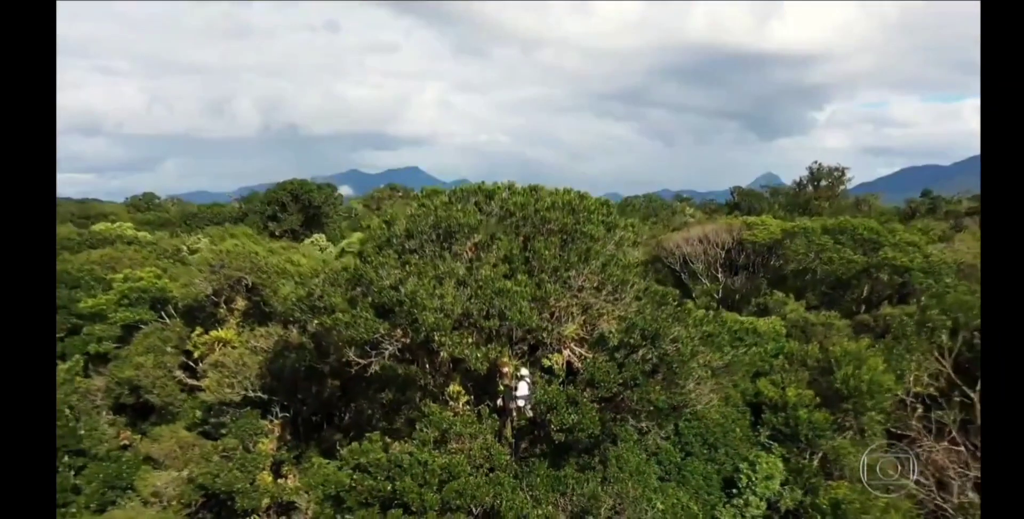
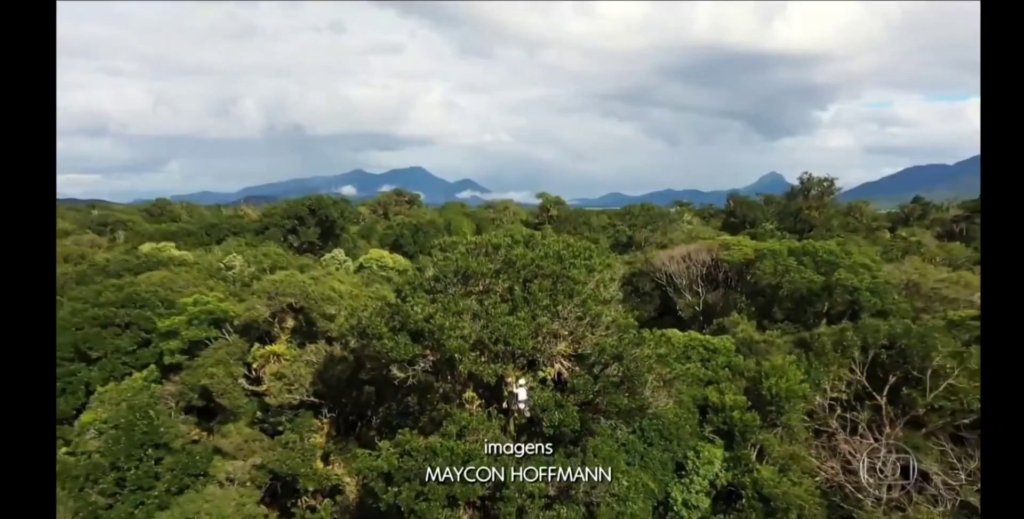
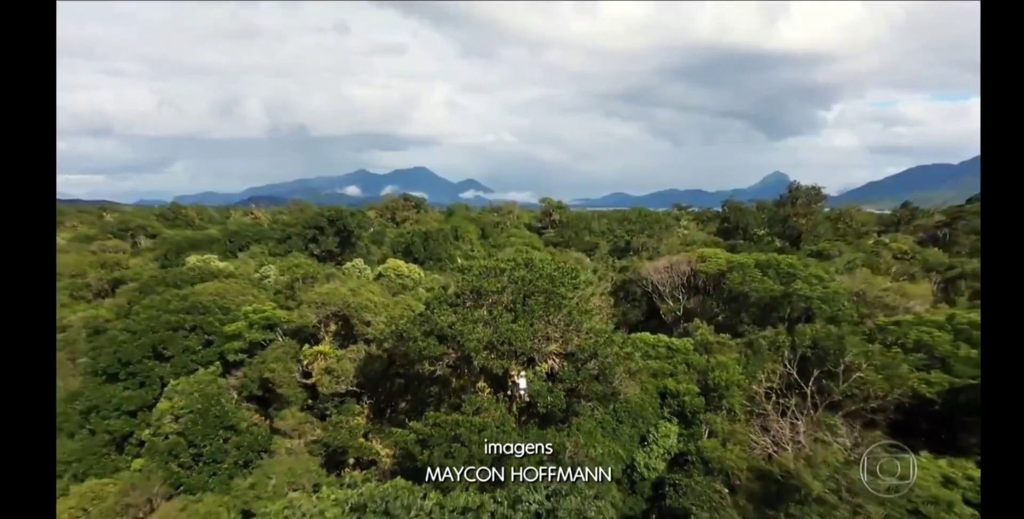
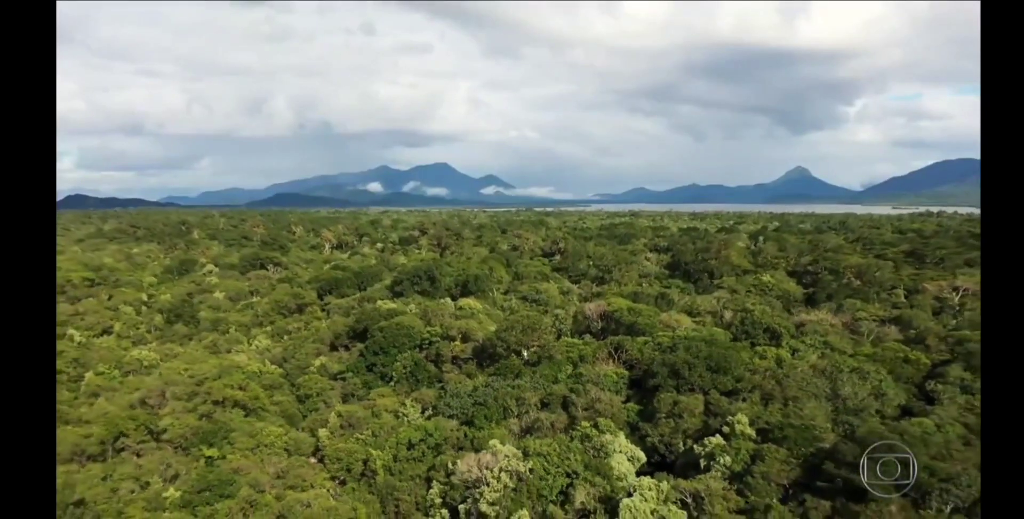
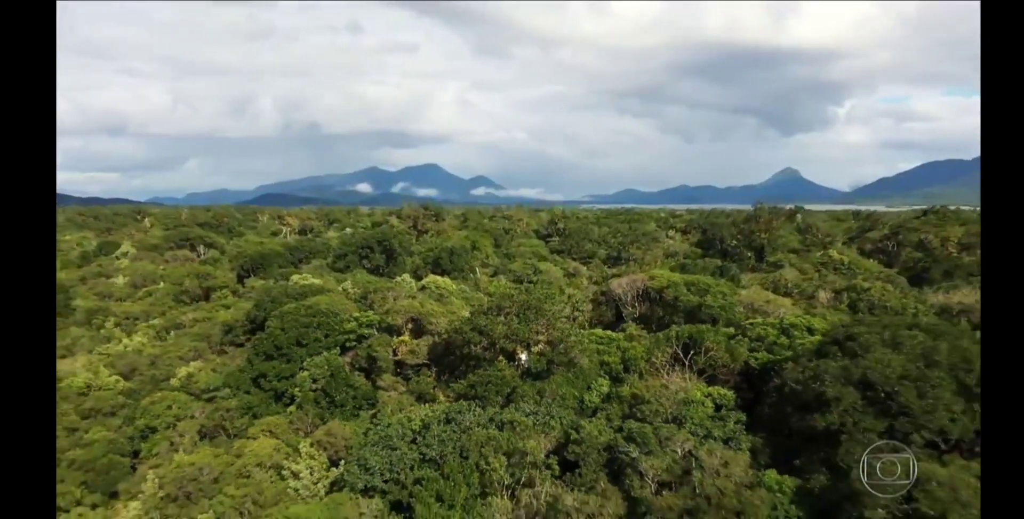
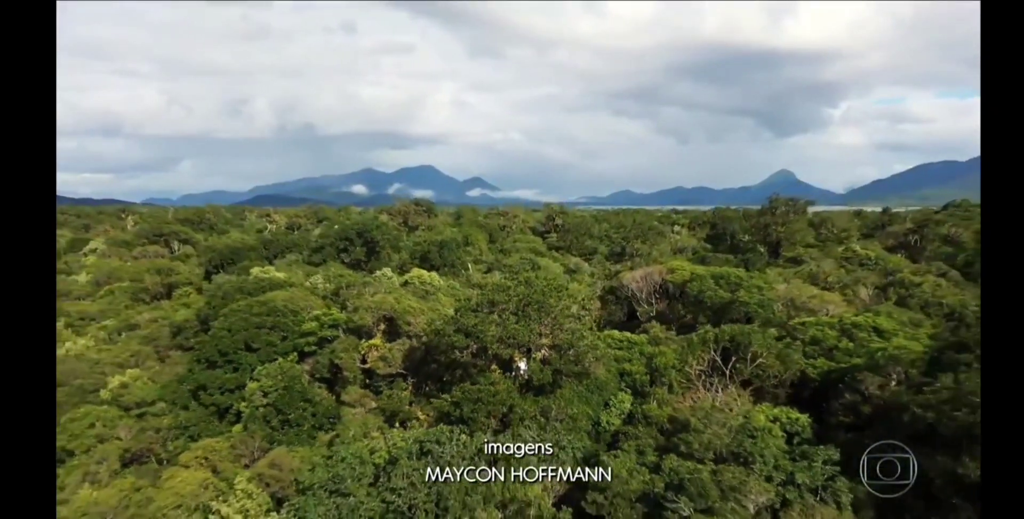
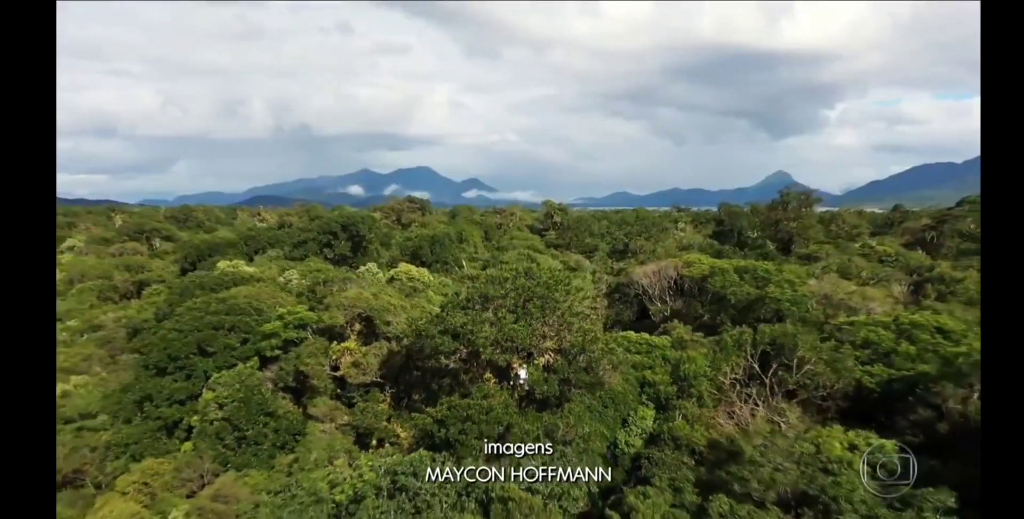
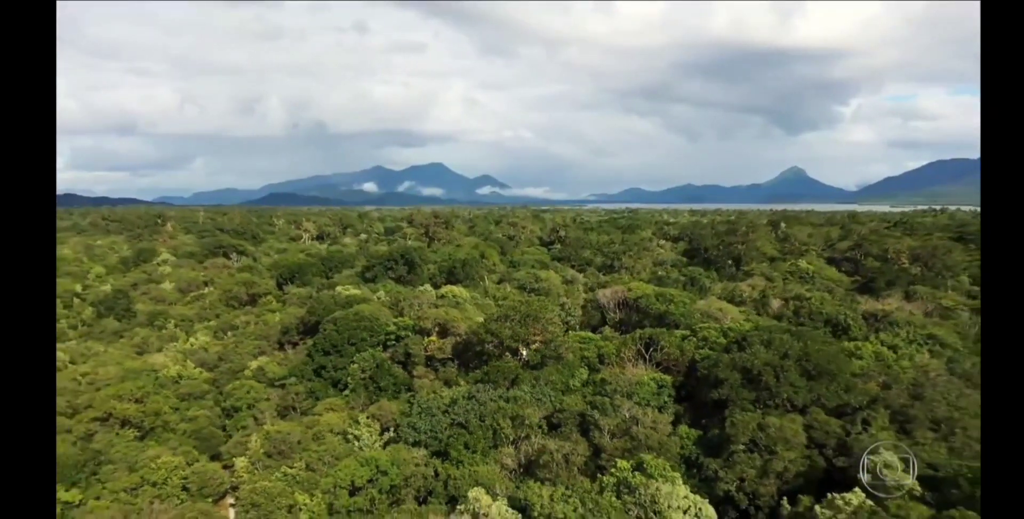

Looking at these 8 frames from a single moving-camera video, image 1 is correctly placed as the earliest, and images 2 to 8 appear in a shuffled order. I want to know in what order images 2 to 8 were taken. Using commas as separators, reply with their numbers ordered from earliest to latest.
2, 3, 7, 6, 5, 8, 4
